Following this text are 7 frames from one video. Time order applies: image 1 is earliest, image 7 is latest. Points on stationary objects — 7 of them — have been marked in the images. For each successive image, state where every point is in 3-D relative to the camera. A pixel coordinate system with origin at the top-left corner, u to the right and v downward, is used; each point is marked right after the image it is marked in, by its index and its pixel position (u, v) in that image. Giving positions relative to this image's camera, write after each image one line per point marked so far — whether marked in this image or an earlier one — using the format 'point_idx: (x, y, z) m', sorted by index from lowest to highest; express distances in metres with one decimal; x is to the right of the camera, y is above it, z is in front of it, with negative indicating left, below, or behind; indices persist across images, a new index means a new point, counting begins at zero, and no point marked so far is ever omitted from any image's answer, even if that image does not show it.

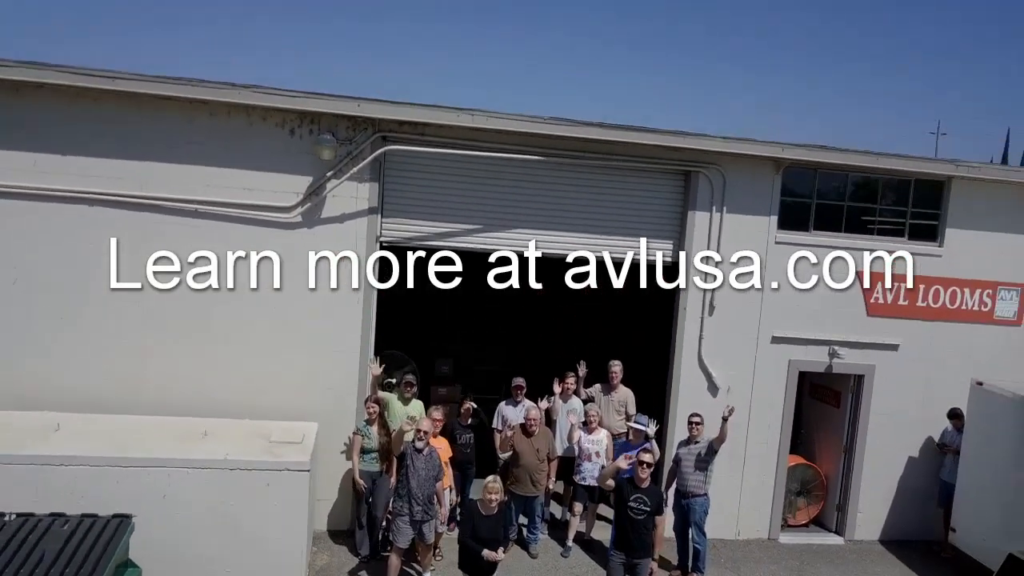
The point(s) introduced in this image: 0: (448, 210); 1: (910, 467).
0: (-0.4, +0.5, +4.9) m
1: (+2.6, -1.1, +5.4) m
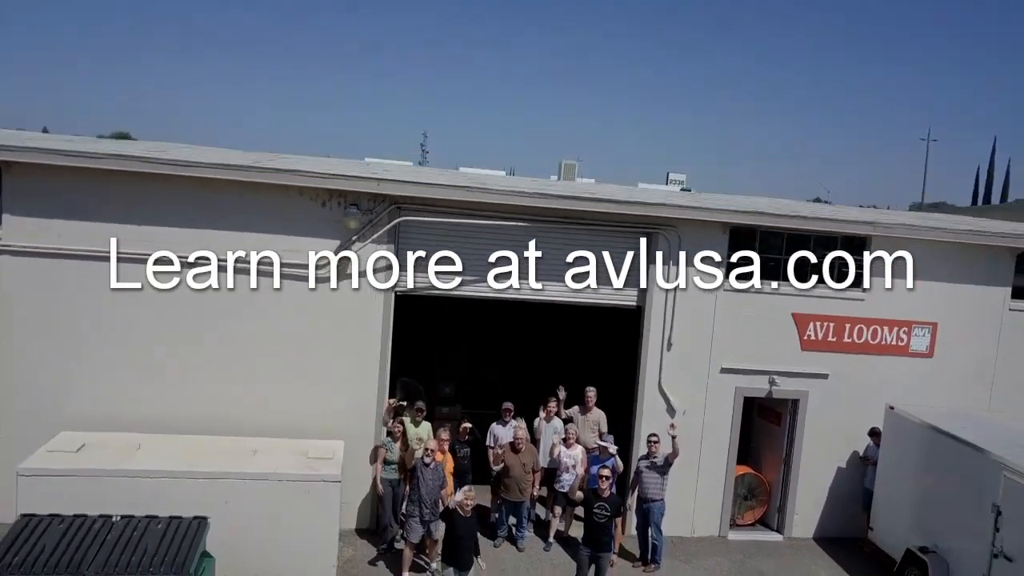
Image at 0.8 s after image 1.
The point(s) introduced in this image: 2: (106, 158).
0: (-0.4, +0.2, +5.9) m
1: (+2.5, -1.4, +6.4) m
2: (-2.5, +0.8, +5.2) m
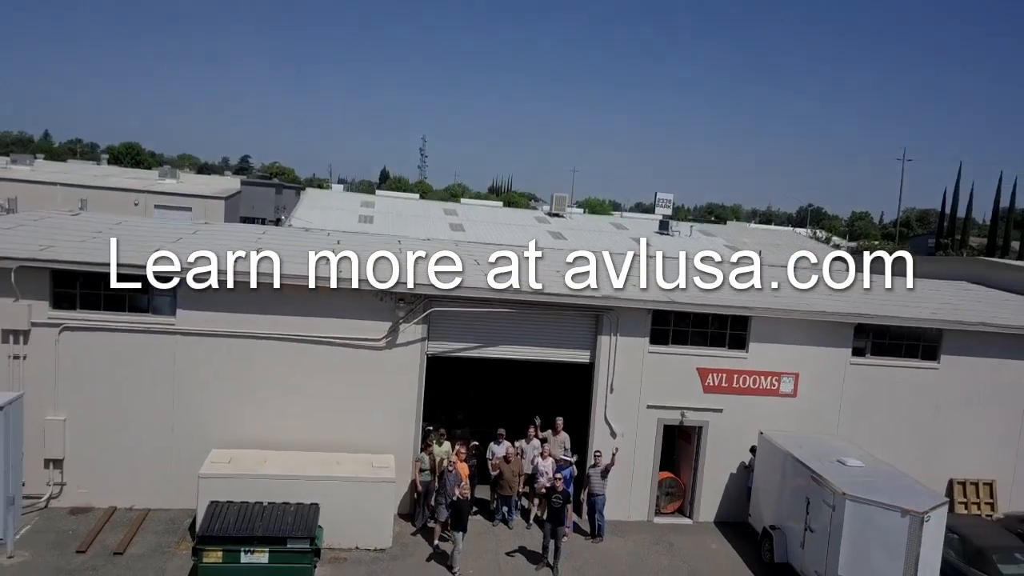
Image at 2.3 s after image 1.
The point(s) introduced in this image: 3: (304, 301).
0: (-0.5, -0.5, +8.8) m
1: (+2.5, -2.1, +9.2) m
2: (-2.6, +0.1, +8.0) m
3: (-2.1, -0.1, +8.3) m
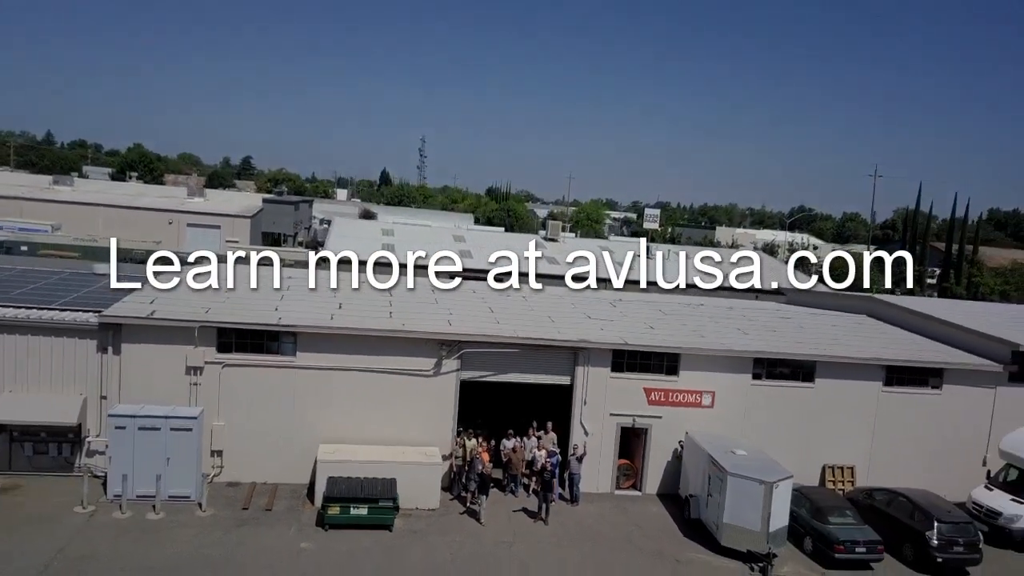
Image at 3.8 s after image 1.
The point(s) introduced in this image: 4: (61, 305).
0: (-0.4, -1.2, +12.9) m
1: (+2.5, -2.8, +13.4) m
2: (-2.5, -0.6, +12.2) m
3: (-2.0, -0.9, +12.5) m
4: (-6.7, -0.2, +12.3) m
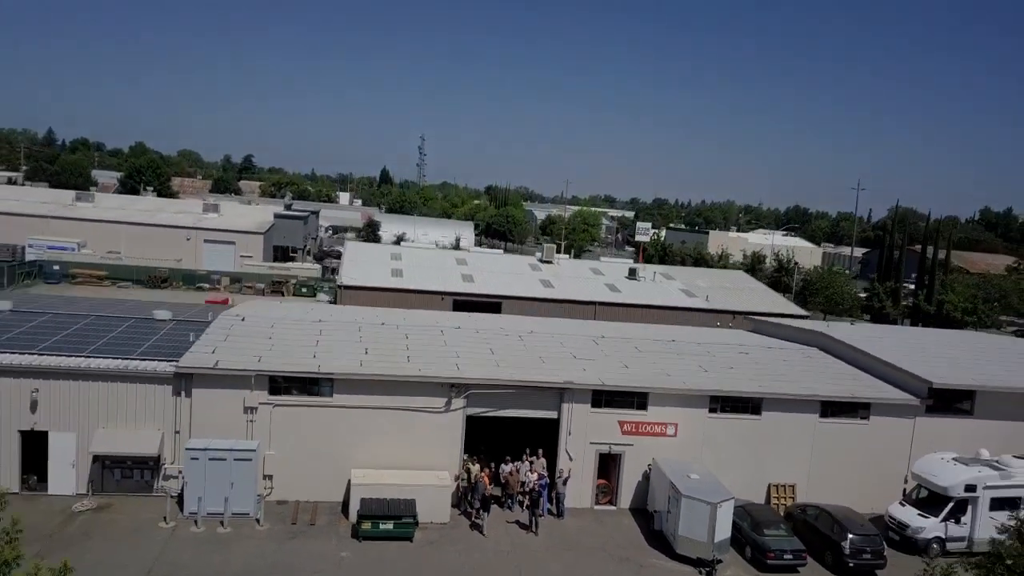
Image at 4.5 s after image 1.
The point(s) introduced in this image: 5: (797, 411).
0: (-0.5, -2.2, +15.6) m
1: (+2.5, -3.8, +16.1) m
2: (-2.6, -1.6, +14.9) m
3: (-2.1, -1.8, +15.2) m
4: (-6.7, -1.2, +15.0) m
5: (+5.7, -2.5, +16.5) m
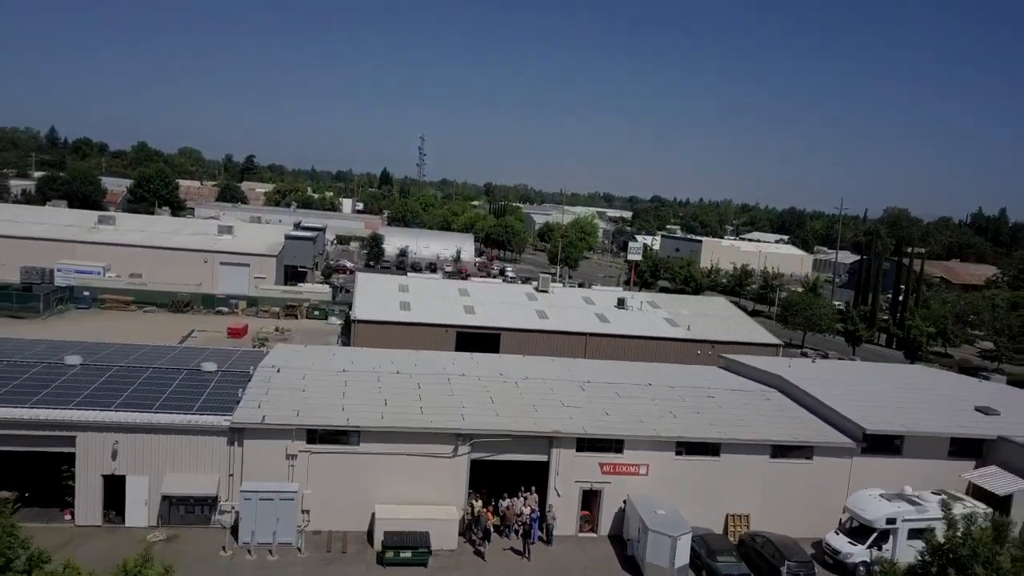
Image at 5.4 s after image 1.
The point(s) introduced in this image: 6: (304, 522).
0: (-0.6, -3.6, +18.6) m
1: (+2.4, -5.2, +19.1) m
2: (-2.7, -3.0, +17.8) m
3: (-2.1, -3.3, +18.2) m
4: (-6.8, -2.6, +18.0) m
5: (+5.6, -3.9, +19.5) m
6: (-4.5, -5.0, +17.8) m
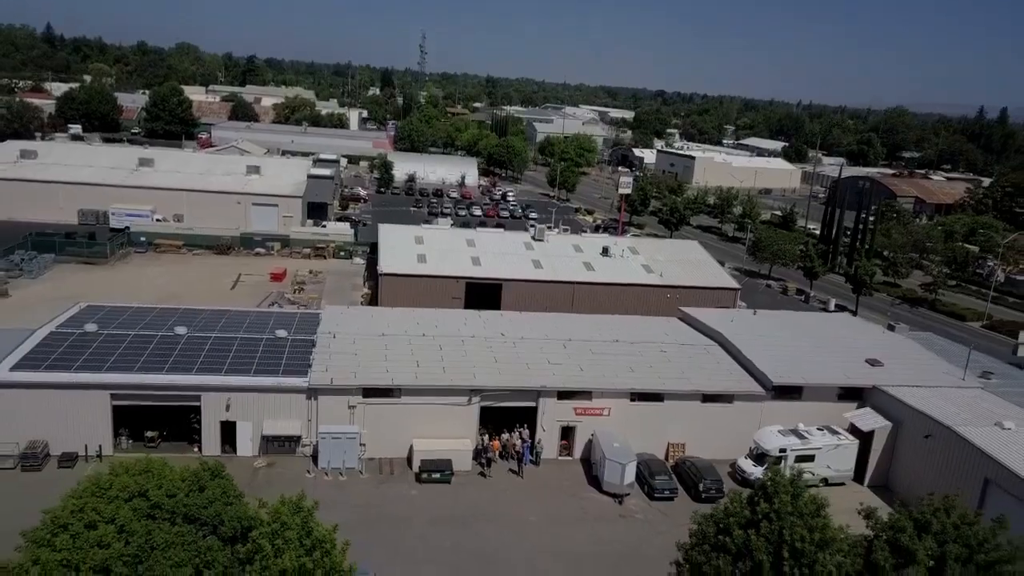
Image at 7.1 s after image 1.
0: (-0.6, -3.4, +25.6) m
1: (+2.4, -5.0, +26.3) m
2: (-2.7, -2.9, +24.7) m
3: (-2.2, -3.1, +25.1) m
4: (-6.9, -2.5, +24.9) m
5: (+5.6, -3.6, +26.5) m
6: (-4.5, -5.0, +25.0) m
